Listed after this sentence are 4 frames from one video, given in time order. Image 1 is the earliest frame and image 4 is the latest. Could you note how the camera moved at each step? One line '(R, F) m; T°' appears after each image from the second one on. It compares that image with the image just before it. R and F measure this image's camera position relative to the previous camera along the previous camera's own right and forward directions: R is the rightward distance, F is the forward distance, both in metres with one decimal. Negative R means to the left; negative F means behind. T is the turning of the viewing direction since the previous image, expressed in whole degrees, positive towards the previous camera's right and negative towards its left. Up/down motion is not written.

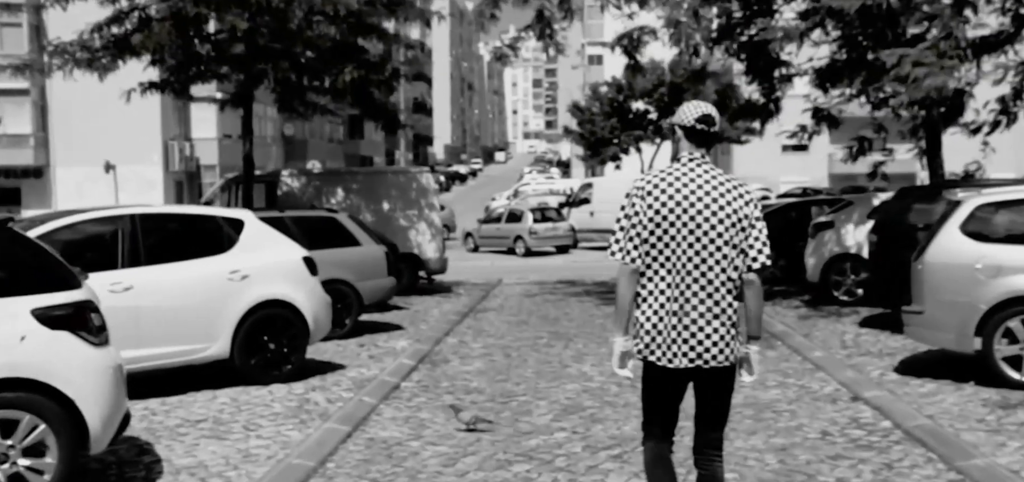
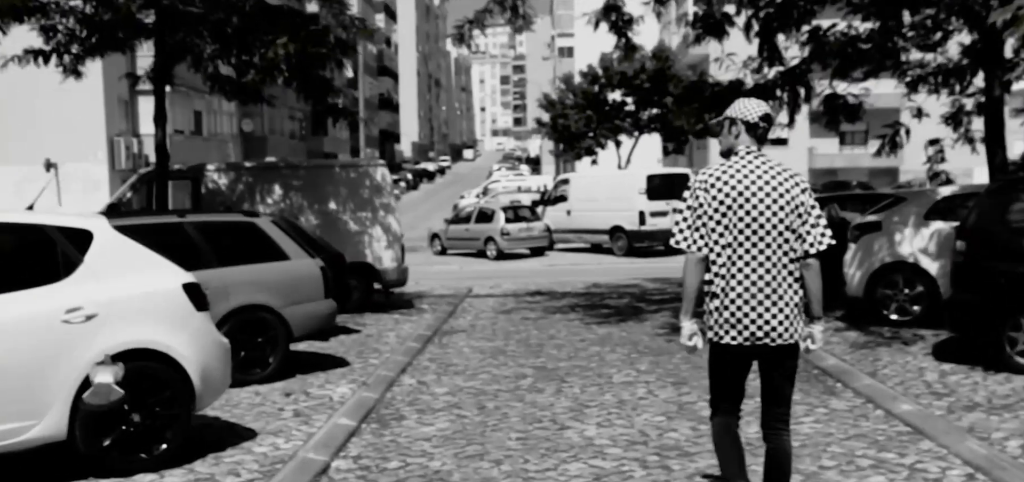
(0.0, +2.8) m; +2°
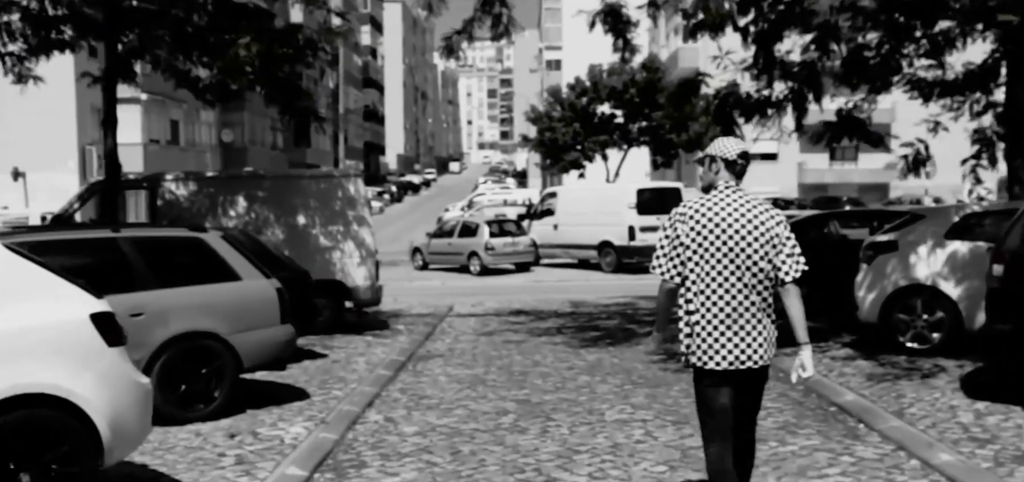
(0.0, +1.0) m; +1°
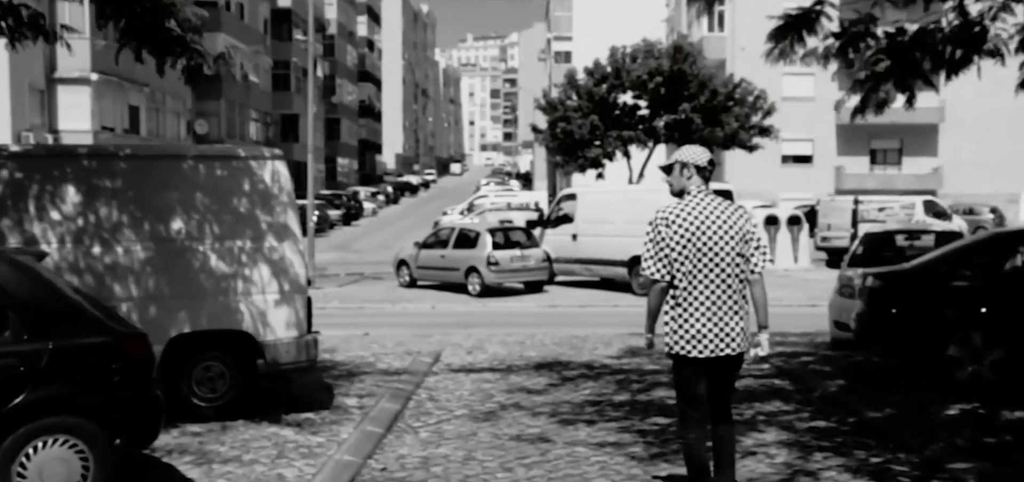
(-0.2, +5.5) m; 0°
